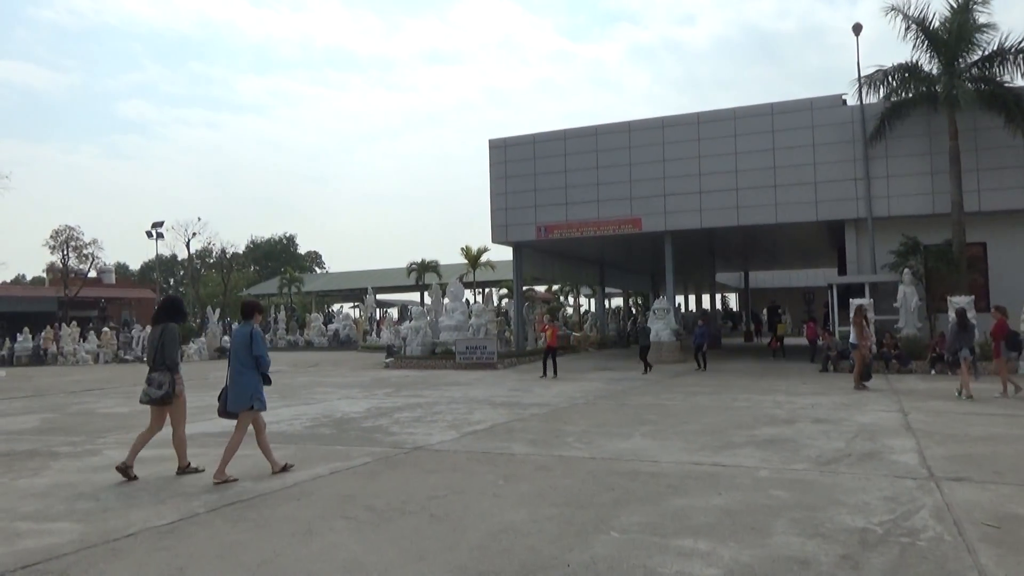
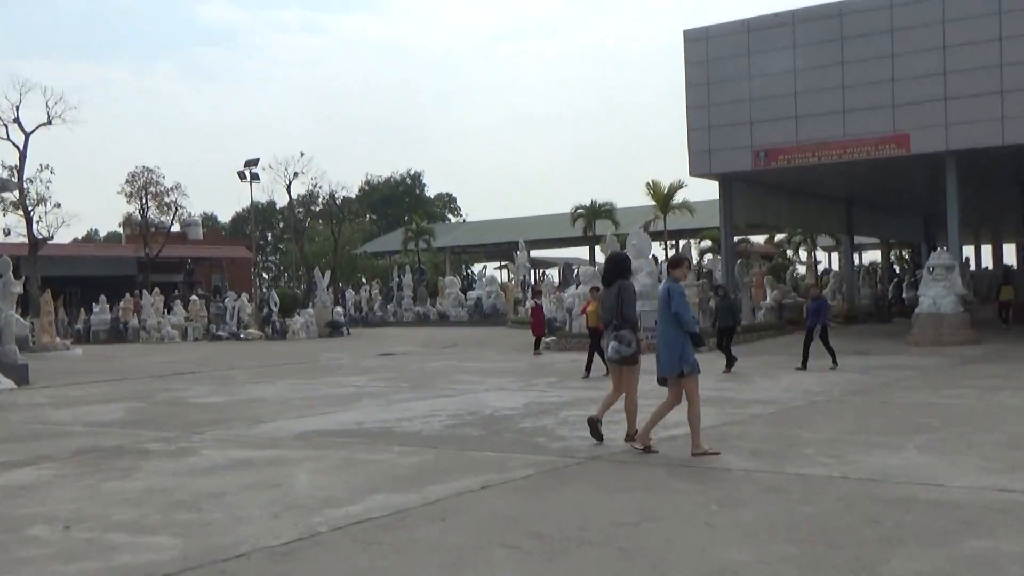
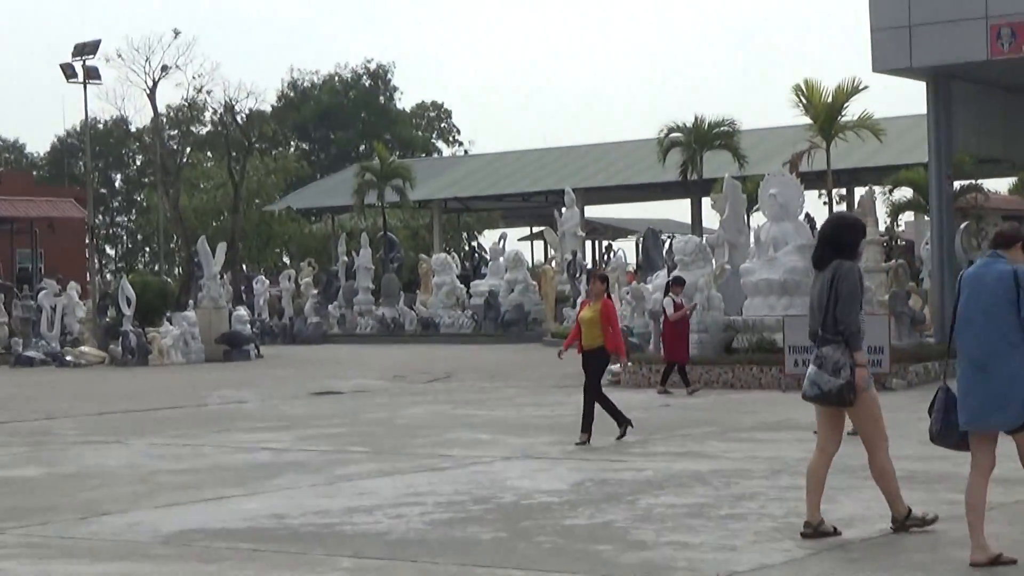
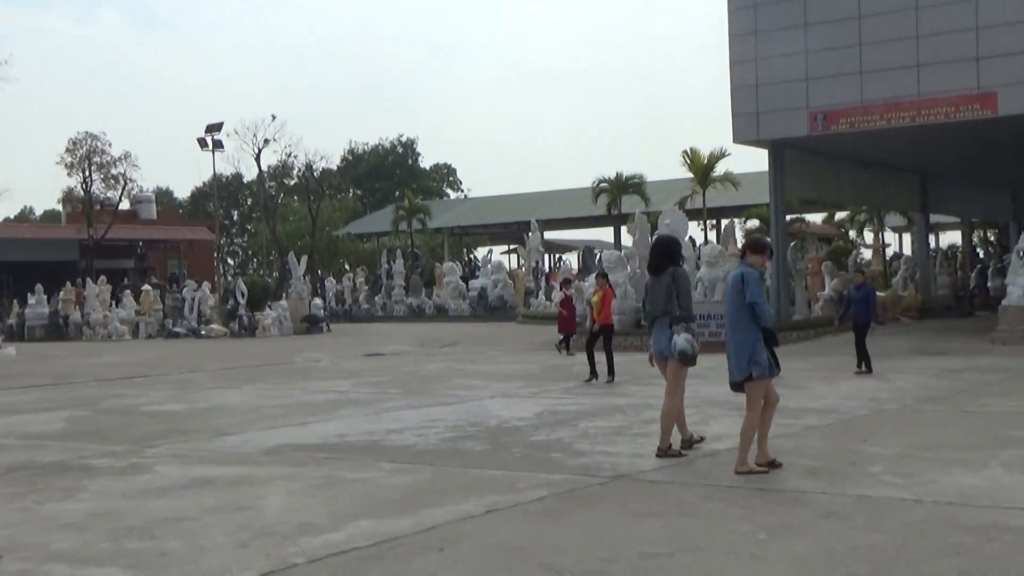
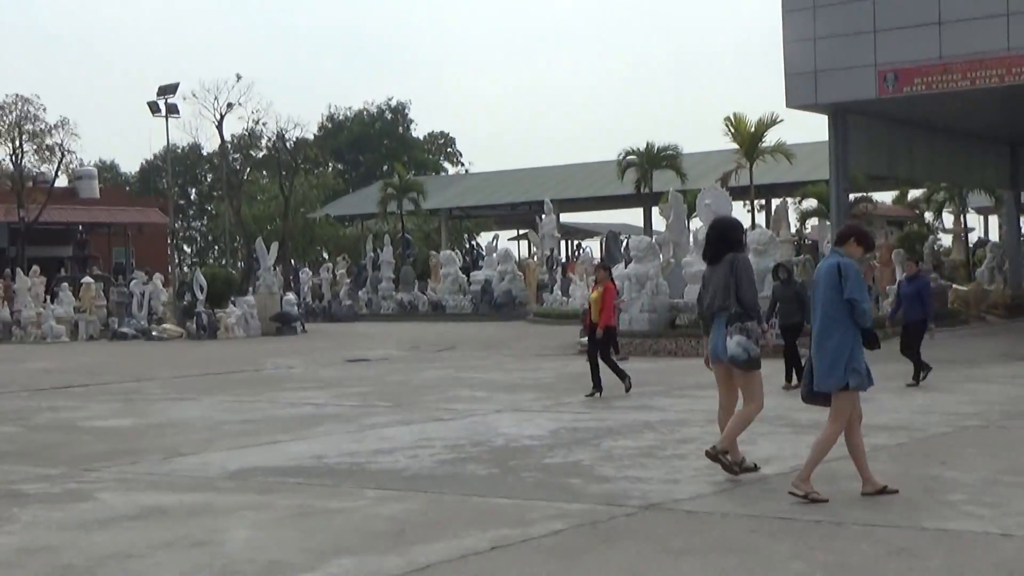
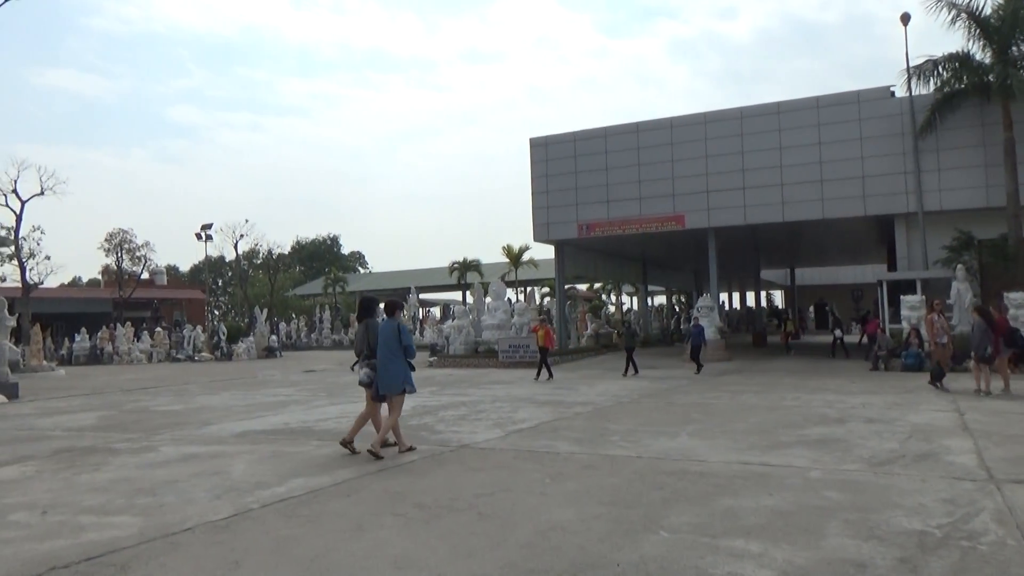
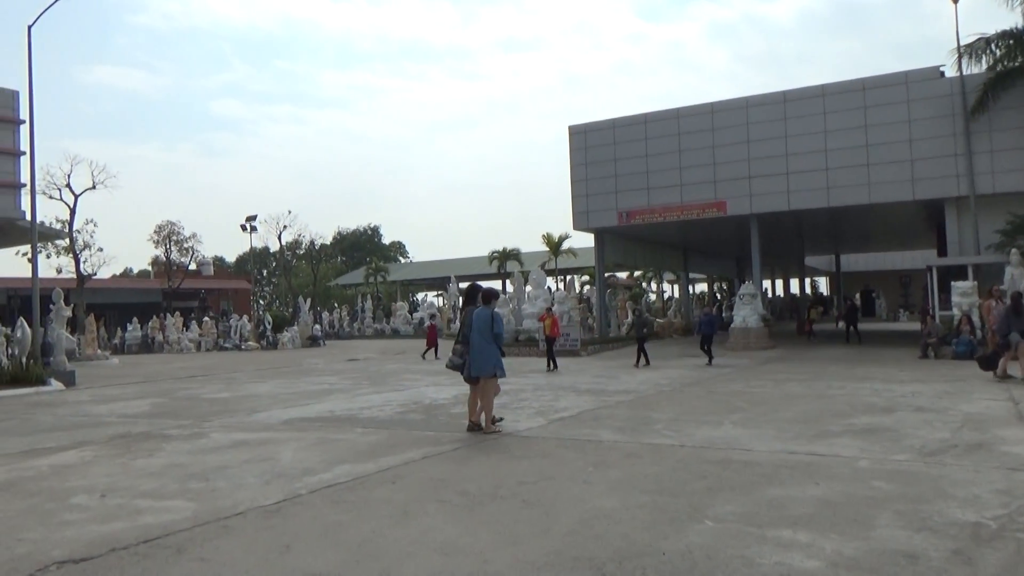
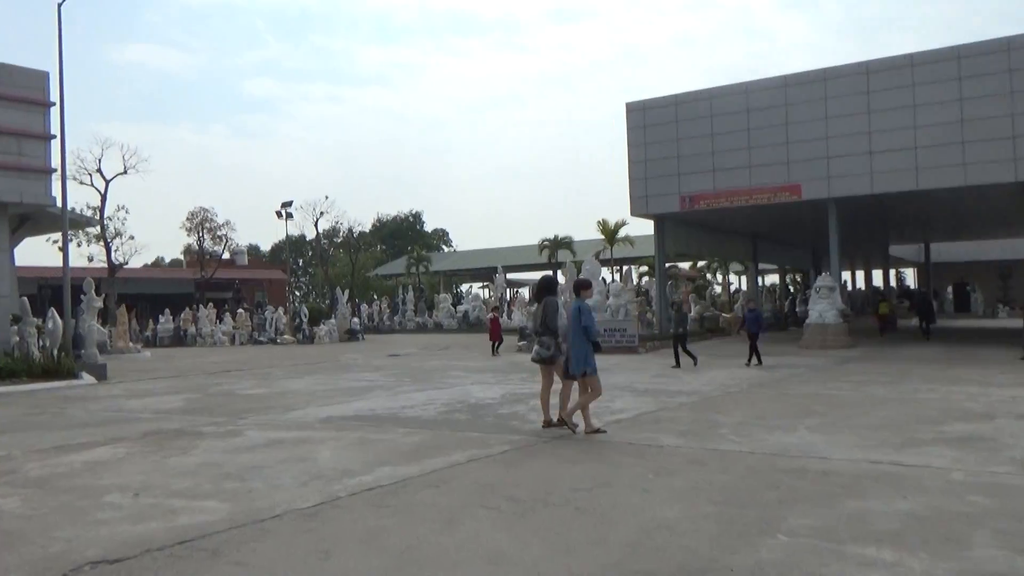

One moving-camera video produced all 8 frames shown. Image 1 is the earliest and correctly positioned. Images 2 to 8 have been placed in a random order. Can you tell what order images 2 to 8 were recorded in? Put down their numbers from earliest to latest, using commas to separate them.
6, 7, 8, 2, 4, 5, 3
